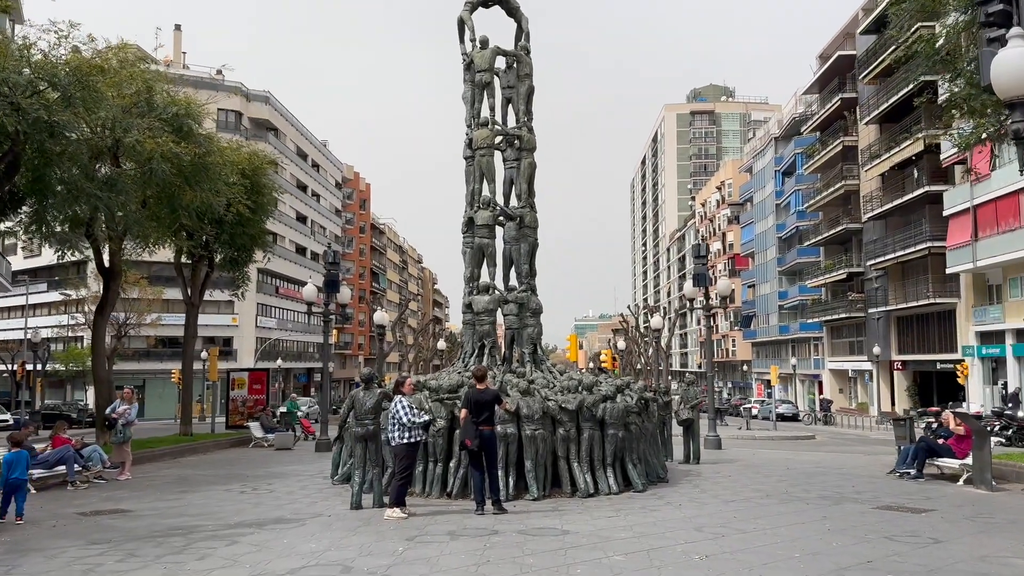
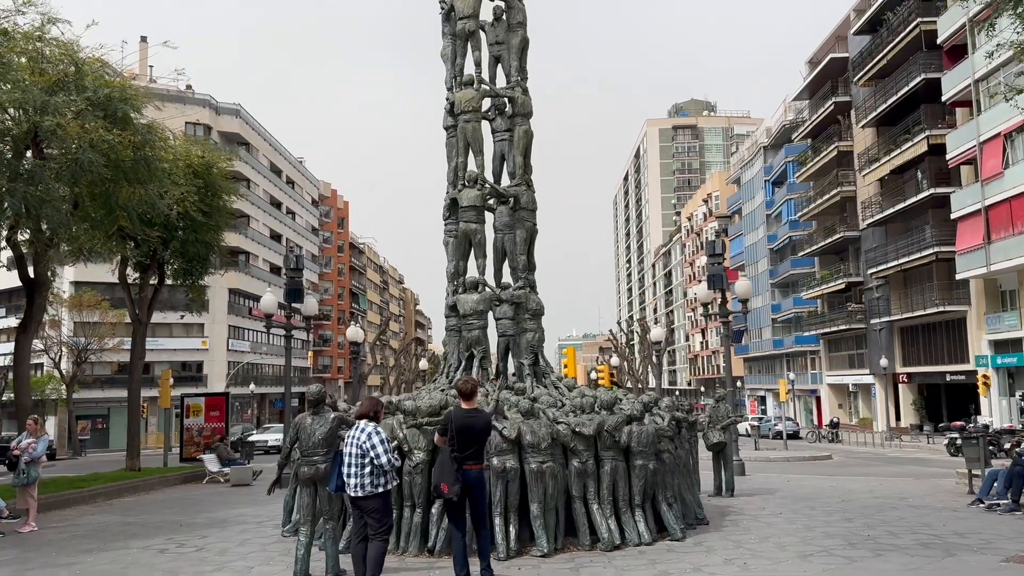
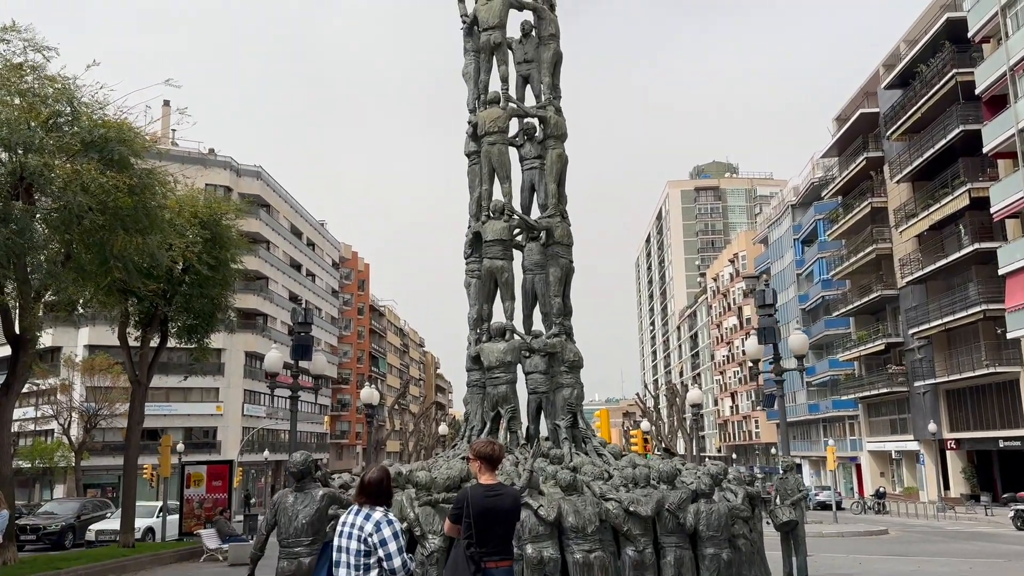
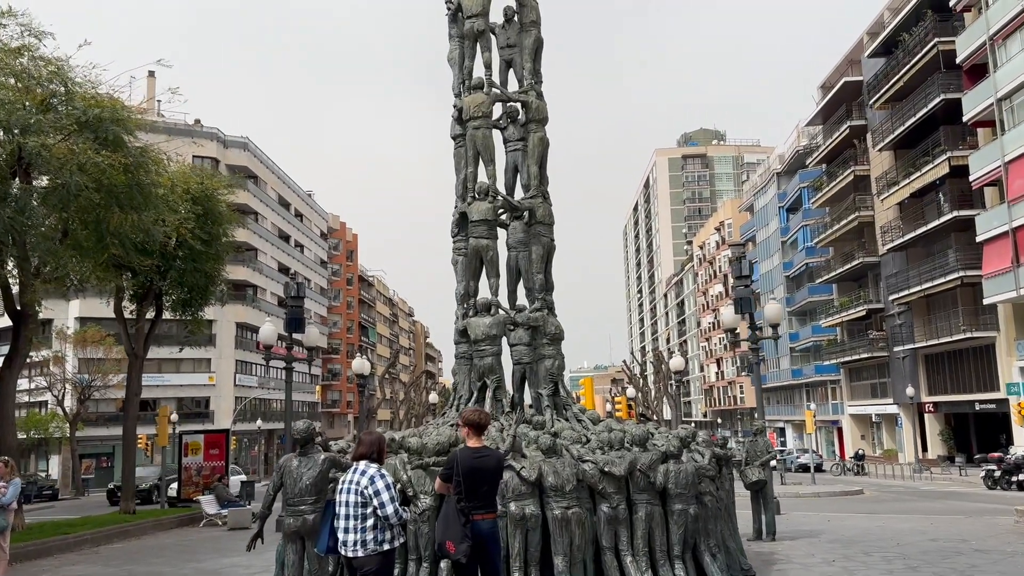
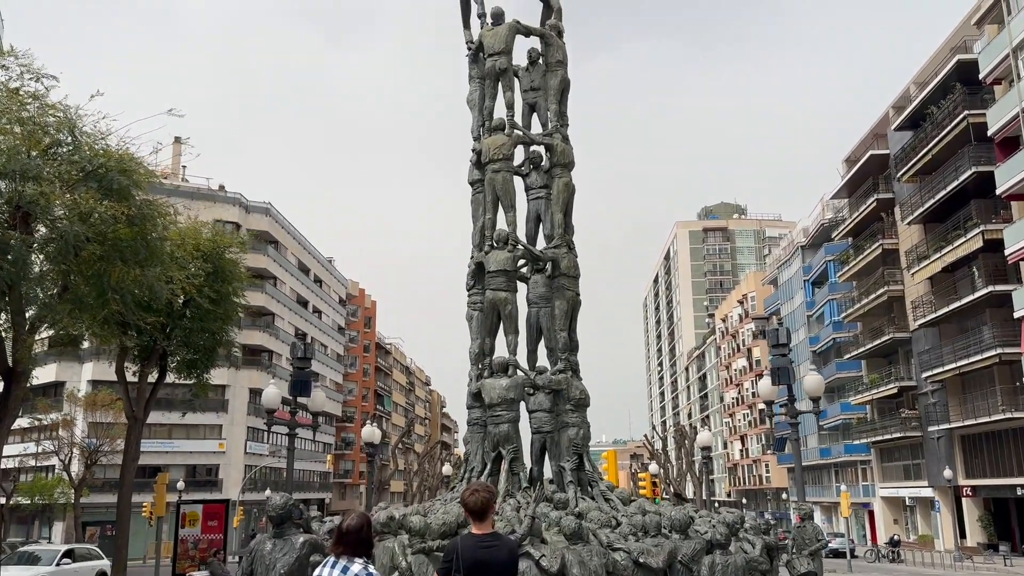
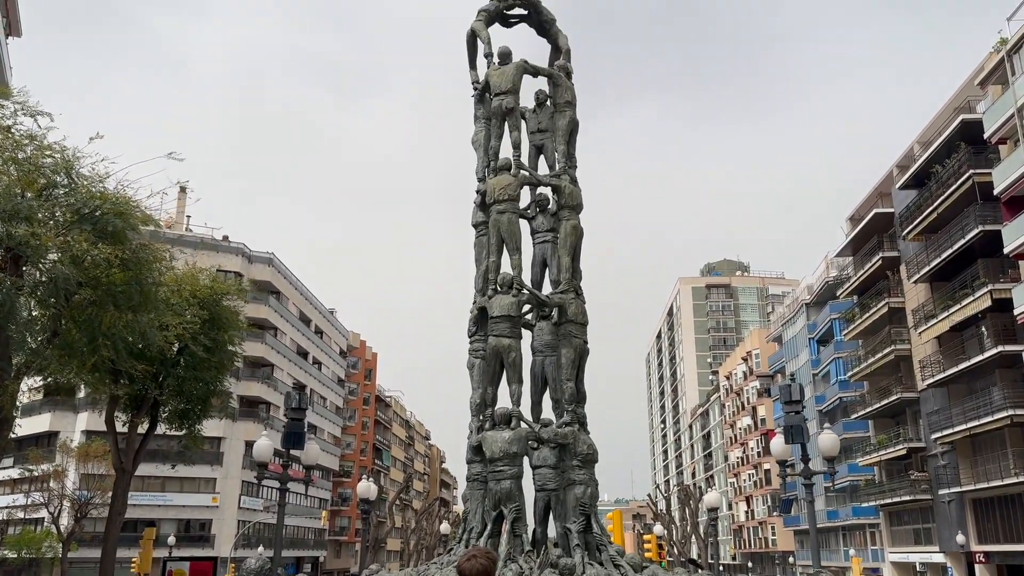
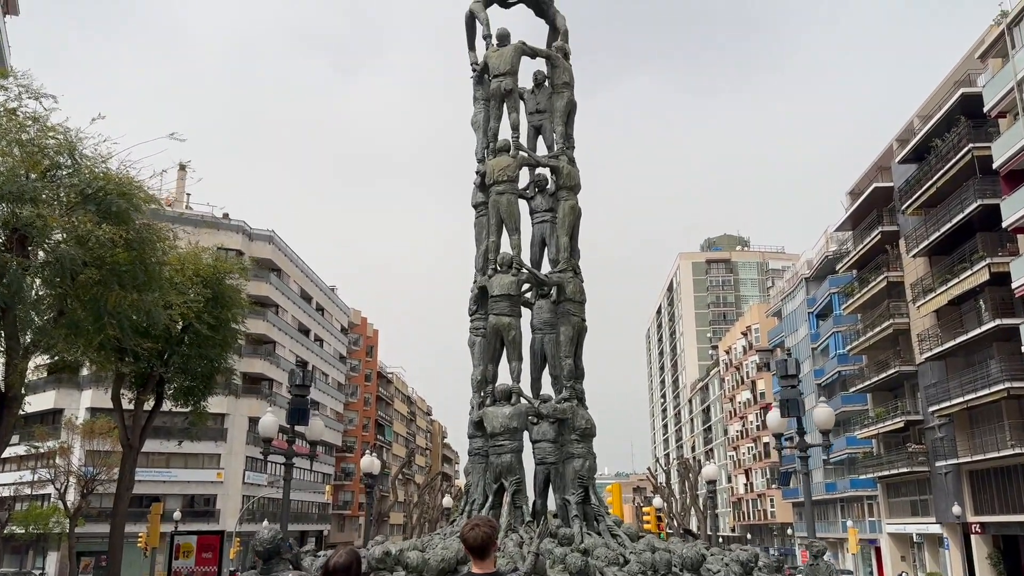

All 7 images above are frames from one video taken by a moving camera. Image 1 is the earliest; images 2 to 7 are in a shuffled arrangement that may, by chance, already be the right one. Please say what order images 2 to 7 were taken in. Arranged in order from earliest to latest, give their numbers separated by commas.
2, 4, 3, 5, 7, 6
